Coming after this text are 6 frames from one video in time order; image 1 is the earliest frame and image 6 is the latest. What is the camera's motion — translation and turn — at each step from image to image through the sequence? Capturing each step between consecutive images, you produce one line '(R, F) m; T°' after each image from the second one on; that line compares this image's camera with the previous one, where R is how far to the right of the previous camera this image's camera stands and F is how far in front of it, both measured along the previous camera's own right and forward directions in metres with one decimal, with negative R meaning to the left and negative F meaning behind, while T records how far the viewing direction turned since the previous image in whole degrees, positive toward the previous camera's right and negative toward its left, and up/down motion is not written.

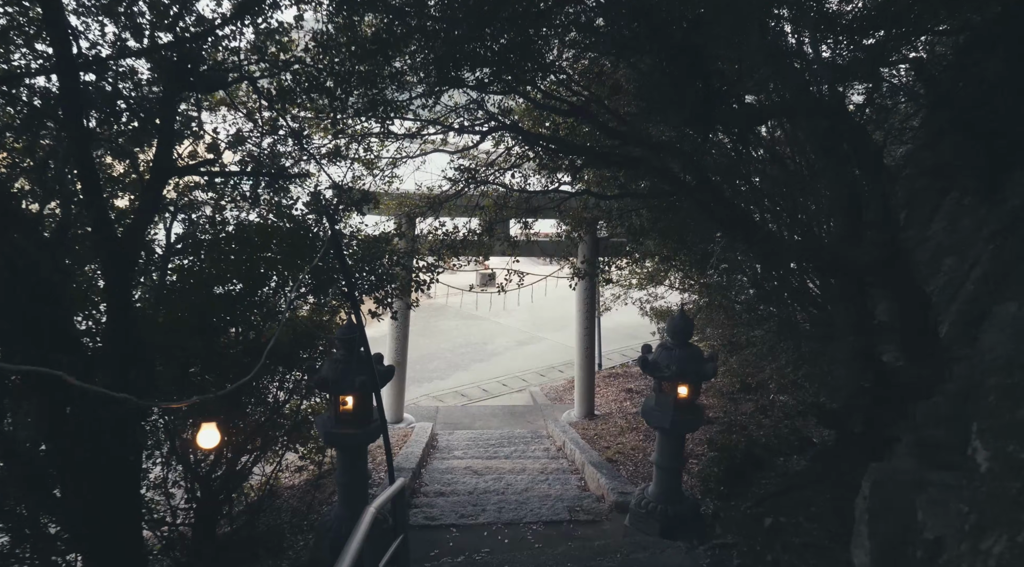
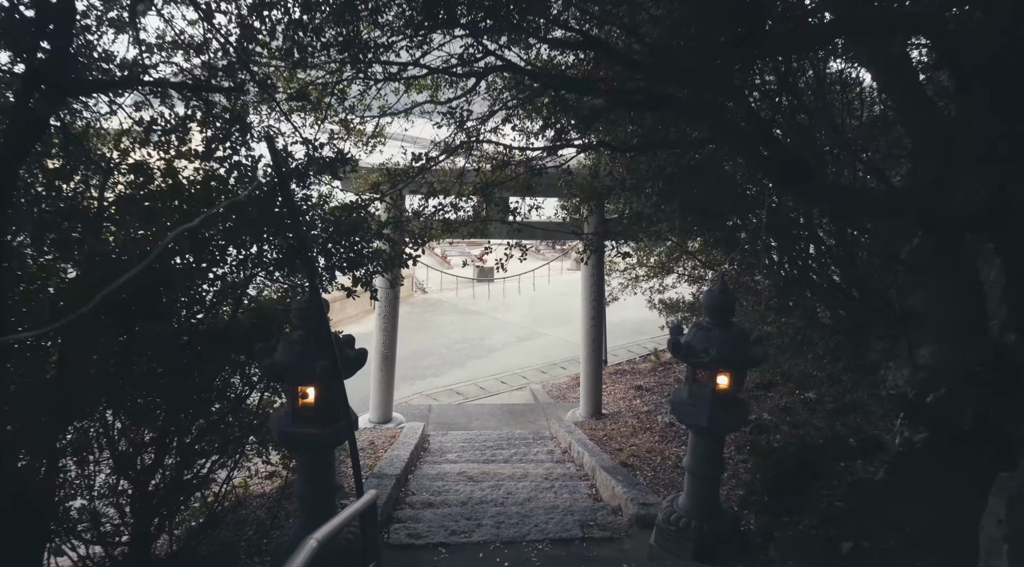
(0.0, +0.7) m; 0°
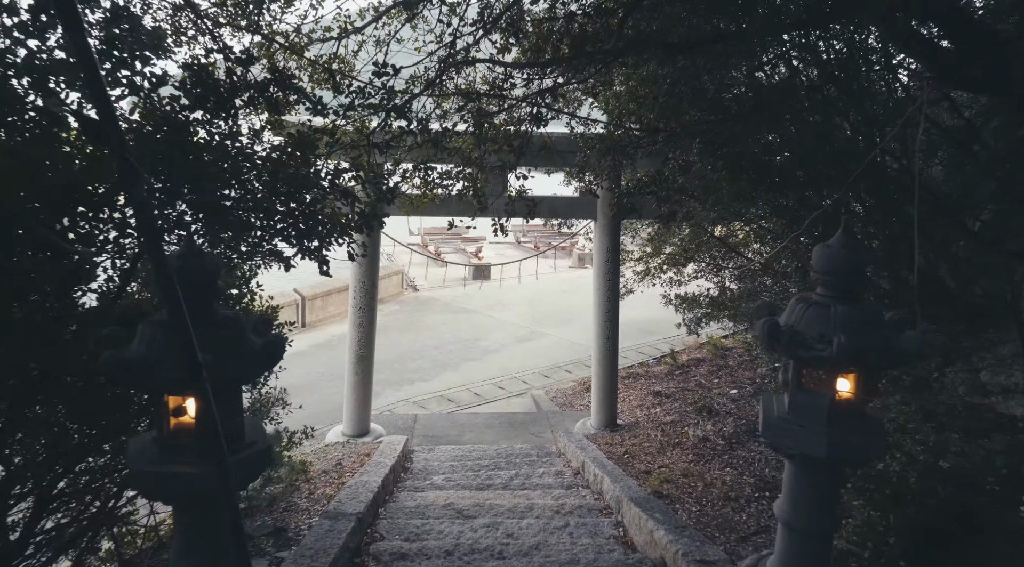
(0.0, +1.1) m; 0°
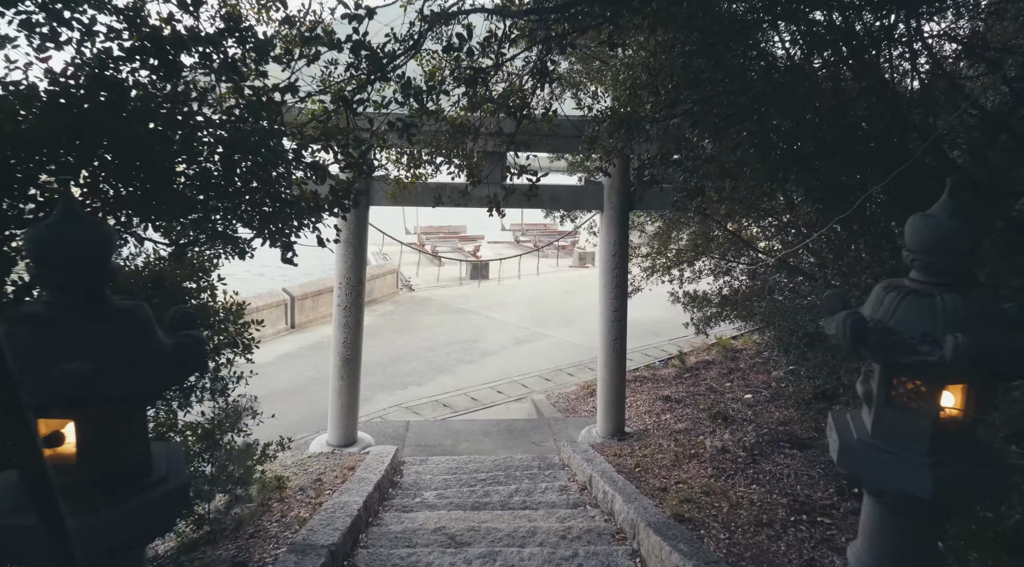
(0.0, +0.5) m; 0°
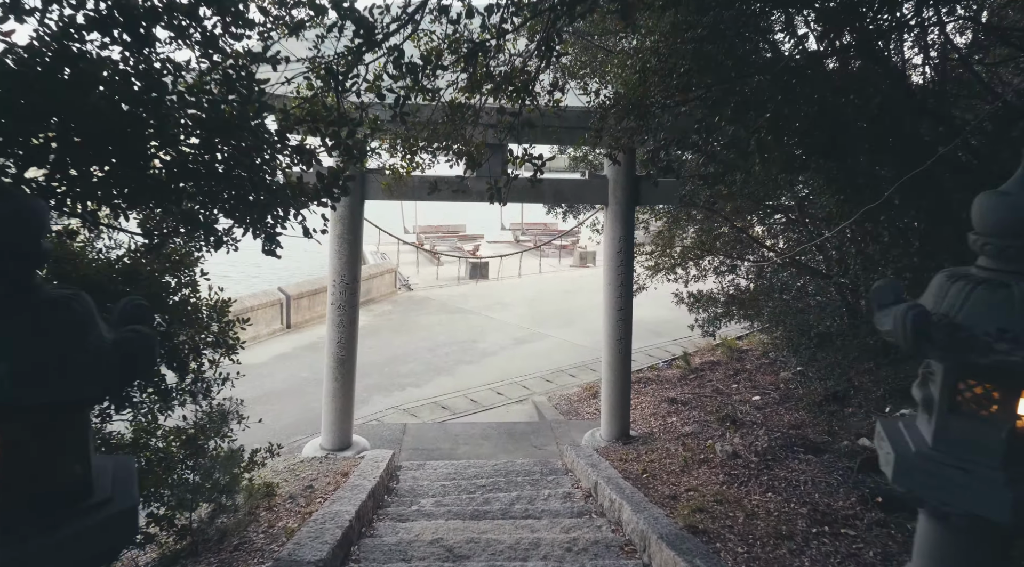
(0.0, +0.2) m; 0°
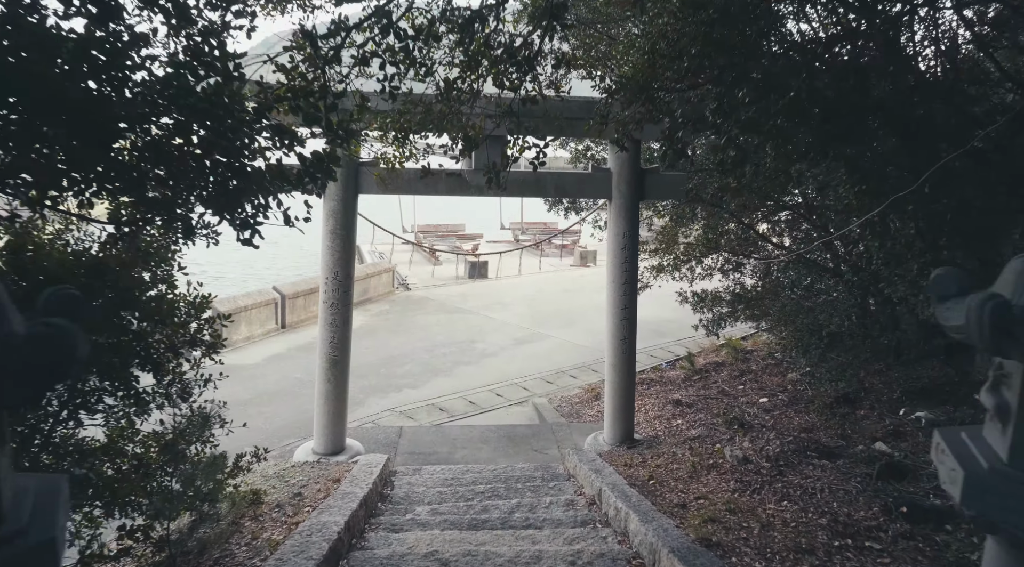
(0.0, +0.2) m; 0°
